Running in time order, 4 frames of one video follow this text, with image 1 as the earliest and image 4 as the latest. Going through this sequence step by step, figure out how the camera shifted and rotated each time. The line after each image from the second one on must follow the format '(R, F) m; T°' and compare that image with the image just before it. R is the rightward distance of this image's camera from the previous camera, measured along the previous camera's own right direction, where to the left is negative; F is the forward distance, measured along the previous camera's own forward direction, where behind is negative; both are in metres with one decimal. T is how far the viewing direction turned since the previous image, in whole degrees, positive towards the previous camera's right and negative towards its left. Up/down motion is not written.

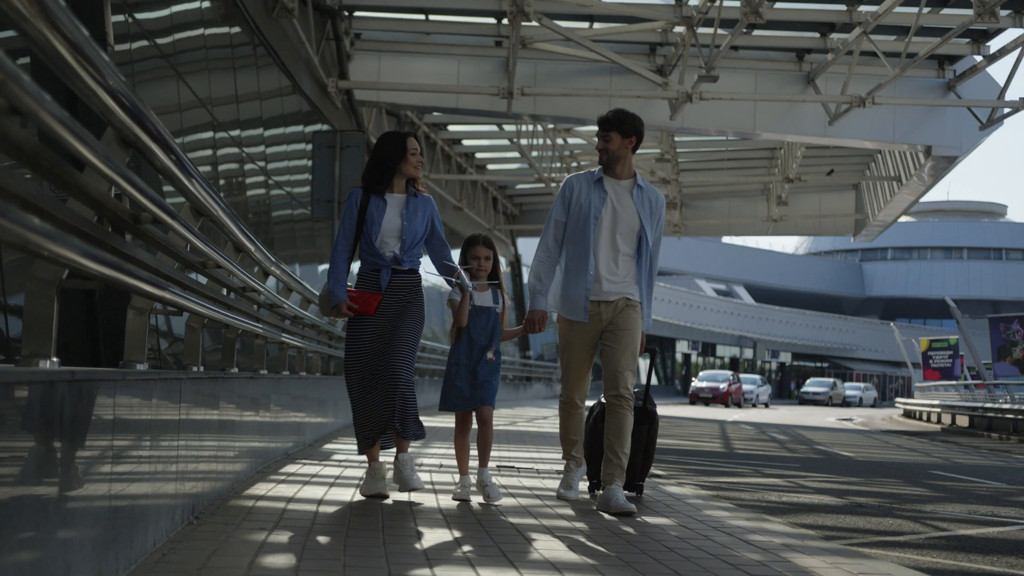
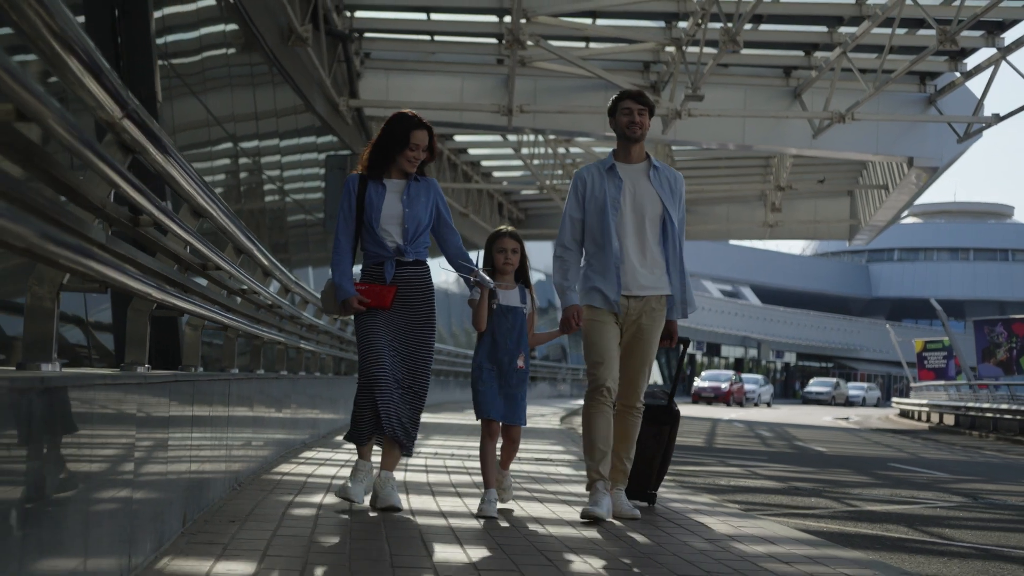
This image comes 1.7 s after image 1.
(+0.2, -1.3) m; -1°
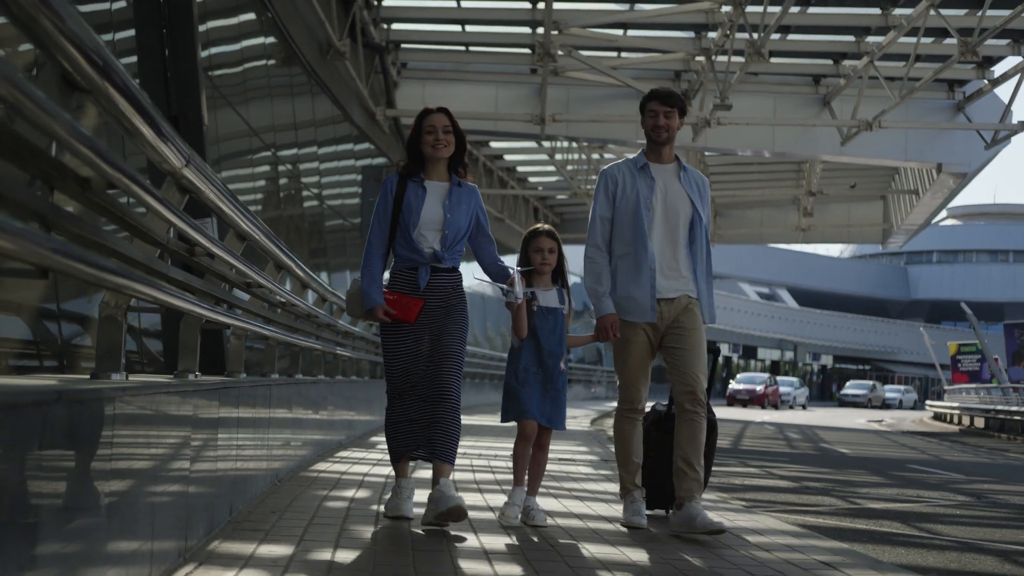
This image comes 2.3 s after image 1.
(+0.1, -0.5) m; -2°
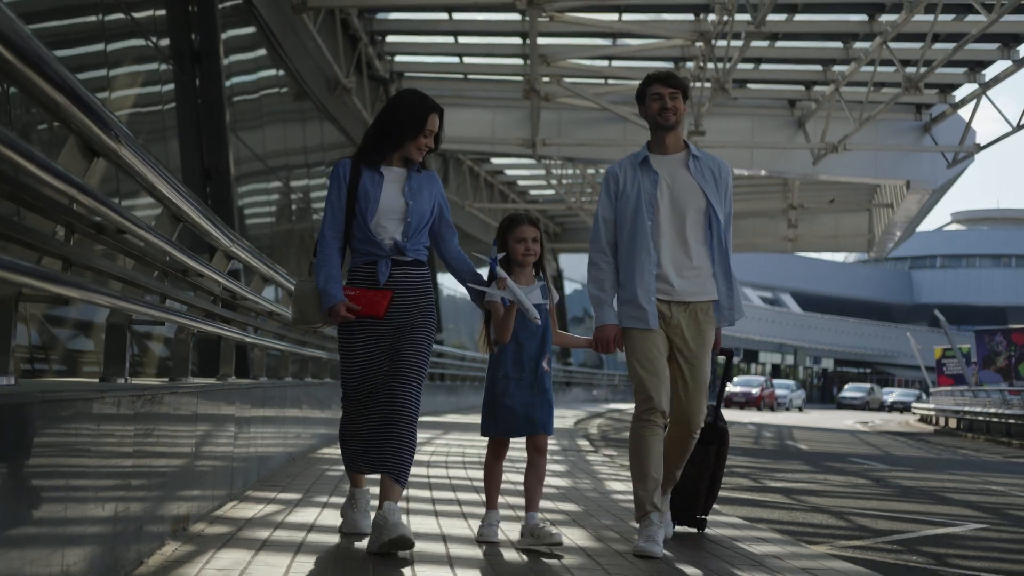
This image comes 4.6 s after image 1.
(+0.3, -1.9) m; -1°
